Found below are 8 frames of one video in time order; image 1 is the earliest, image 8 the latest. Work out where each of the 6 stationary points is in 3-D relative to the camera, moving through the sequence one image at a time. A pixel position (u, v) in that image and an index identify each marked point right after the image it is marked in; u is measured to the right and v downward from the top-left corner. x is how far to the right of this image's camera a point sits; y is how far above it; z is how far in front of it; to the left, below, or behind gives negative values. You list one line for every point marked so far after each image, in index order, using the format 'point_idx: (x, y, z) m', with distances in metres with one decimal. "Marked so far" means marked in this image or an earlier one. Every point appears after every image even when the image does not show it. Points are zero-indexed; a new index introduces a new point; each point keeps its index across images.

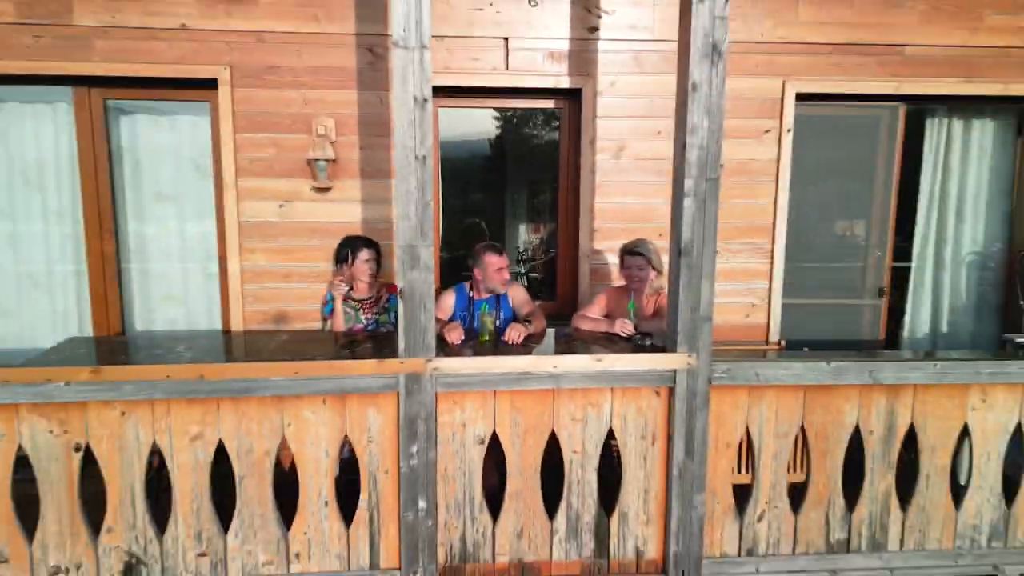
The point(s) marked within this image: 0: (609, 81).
0: (+0.4, +0.9, +3.4) m
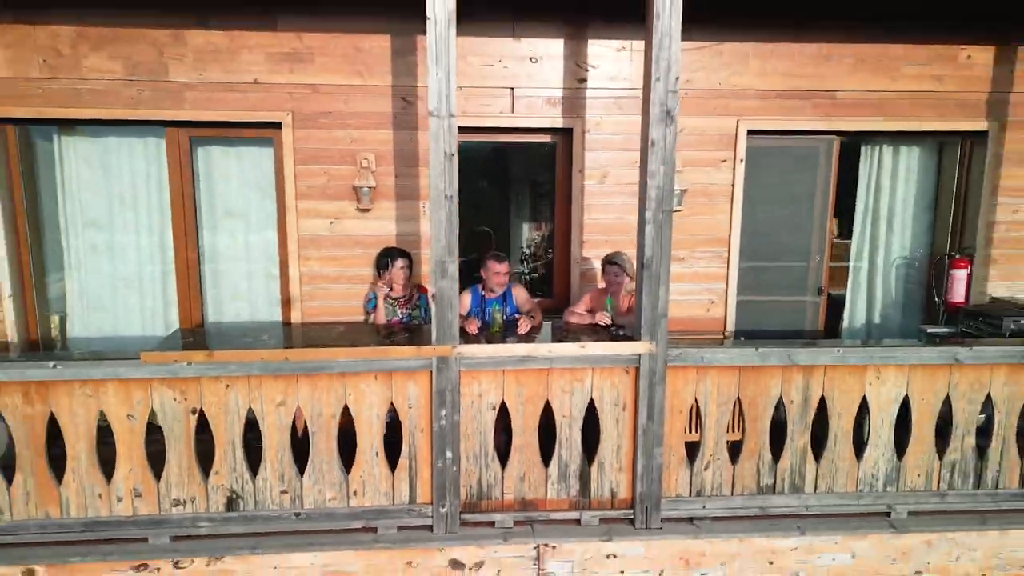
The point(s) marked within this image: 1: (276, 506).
0: (+0.4, +0.9, +4.2) m
1: (-1.0, -0.9, +3.4) m
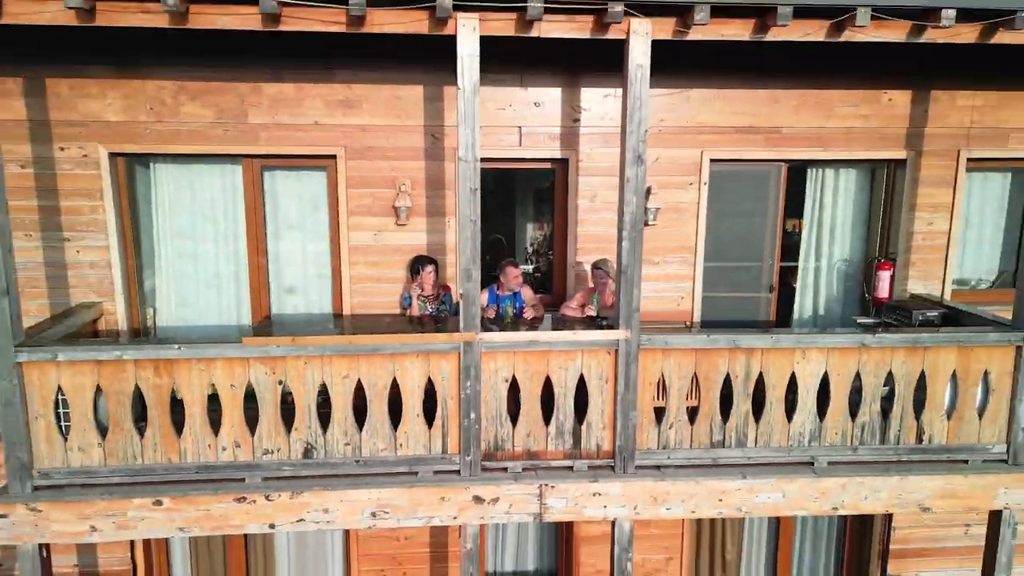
0: (+0.5, +0.9, +5.2) m
1: (-0.9, -0.9, +4.4) m
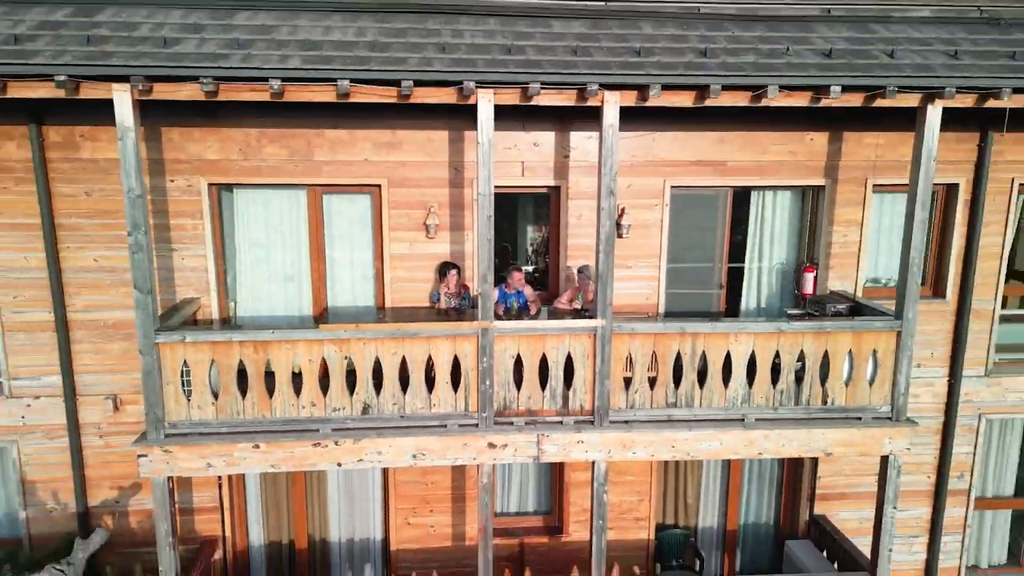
0: (+0.5, +0.9, +6.7) m
1: (-0.9, -0.9, +5.9) m
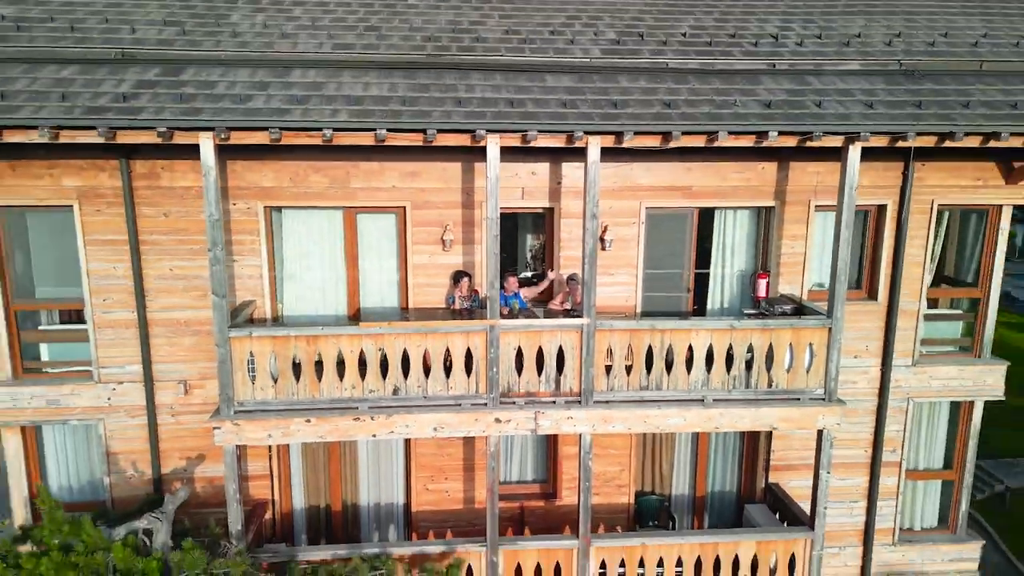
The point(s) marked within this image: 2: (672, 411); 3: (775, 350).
0: (+0.5, +0.9, +8.0) m
1: (-0.9, -0.9, +7.3) m
2: (+1.5, -1.1, +7.4) m
3: (+2.4, -0.6, +7.4) m
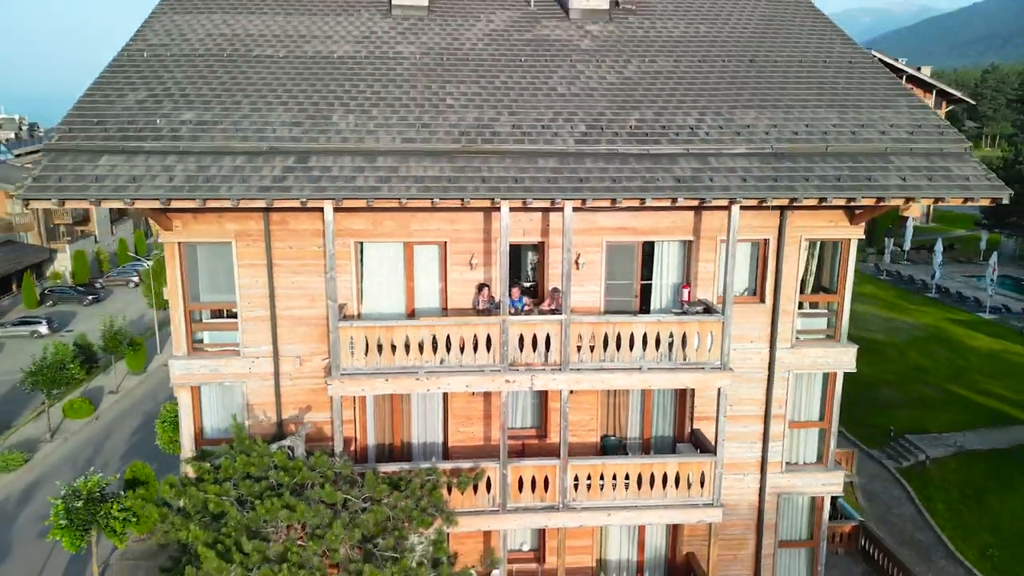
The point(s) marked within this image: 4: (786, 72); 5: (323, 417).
0: (+0.6, +0.8, +12.1) m
1: (-0.8, -1.1, +11.3) m
2: (+1.6, -1.3, +11.5) m
3: (+2.5, -0.7, +11.5) m
4: (+4.8, +3.7, +13.7) m
5: (-2.9, -2.0, +12.4) m
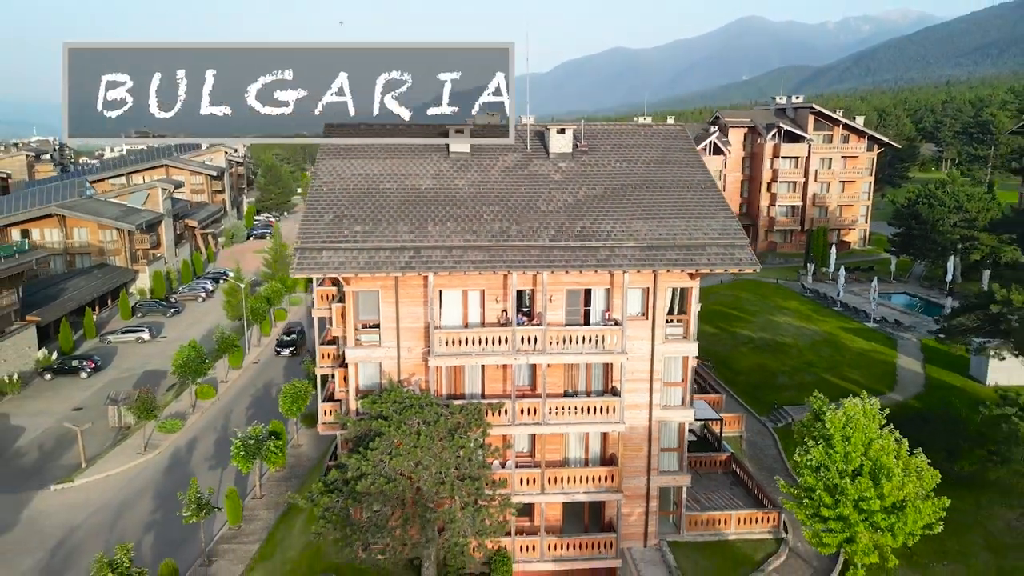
0: (+0.8, 0.0, +23.8) m
1: (-0.6, -1.8, +23.1) m
2: (+1.7, -2.0, +23.2) m
3: (+2.7, -1.4, +23.2) m
4: (+4.9, +3.0, +25.5) m
5: (-2.7, -2.7, +24.1) m
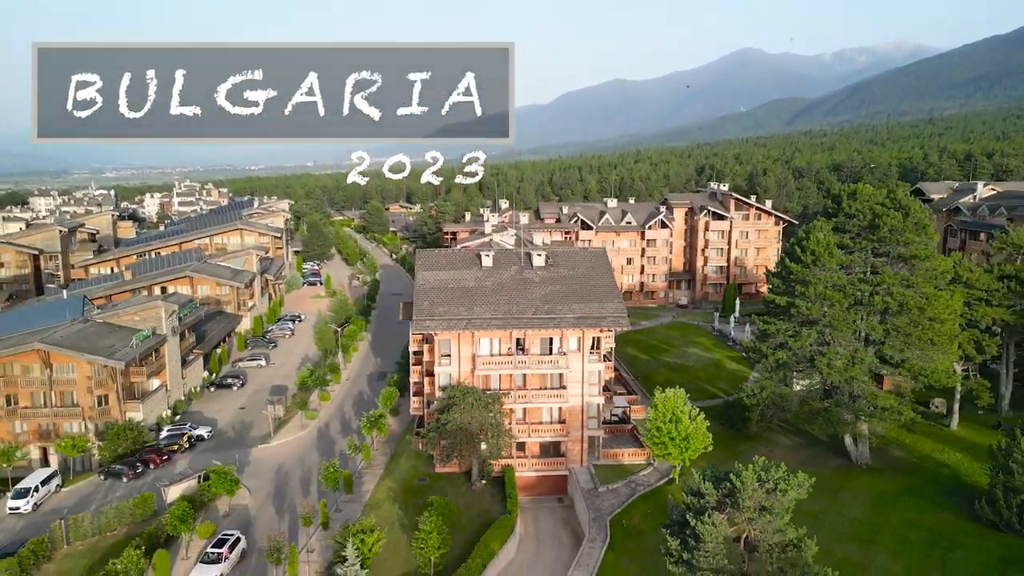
0: (+0.9, -3.0, +49.6) m
1: (-0.5, -4.8, +48.7) m
2: (+1.8, -5.0, +48.9) m
3: (+2.8, -4.5, +48.9) m
4: (+5.0, -0.2, +51.3) m
5: (-2.6, -5.8, +49.8) m
